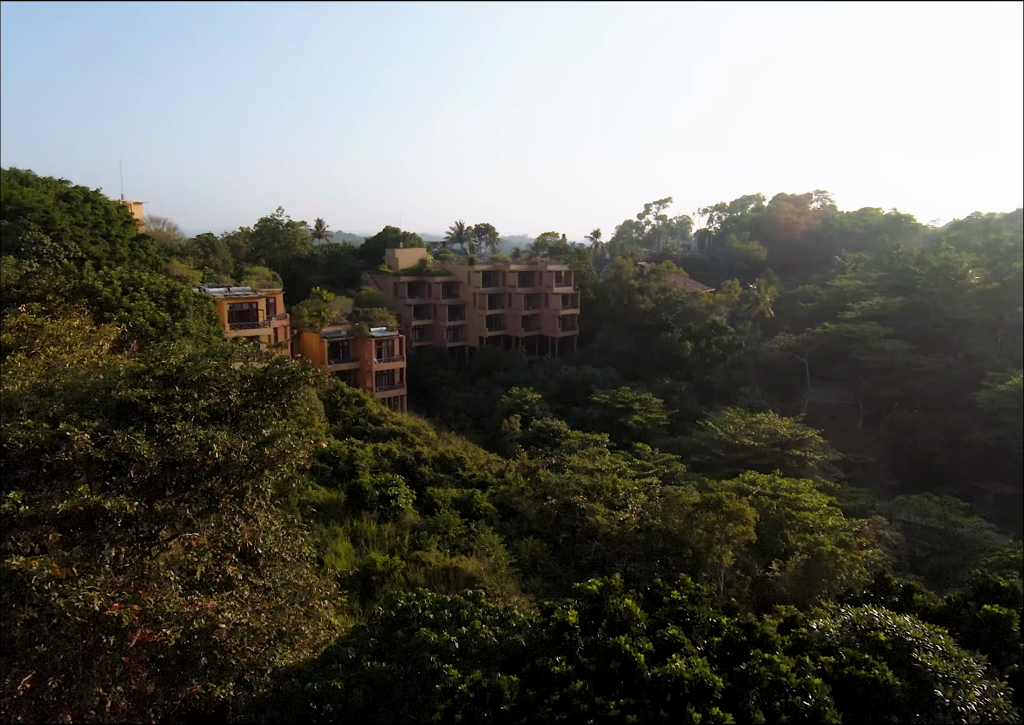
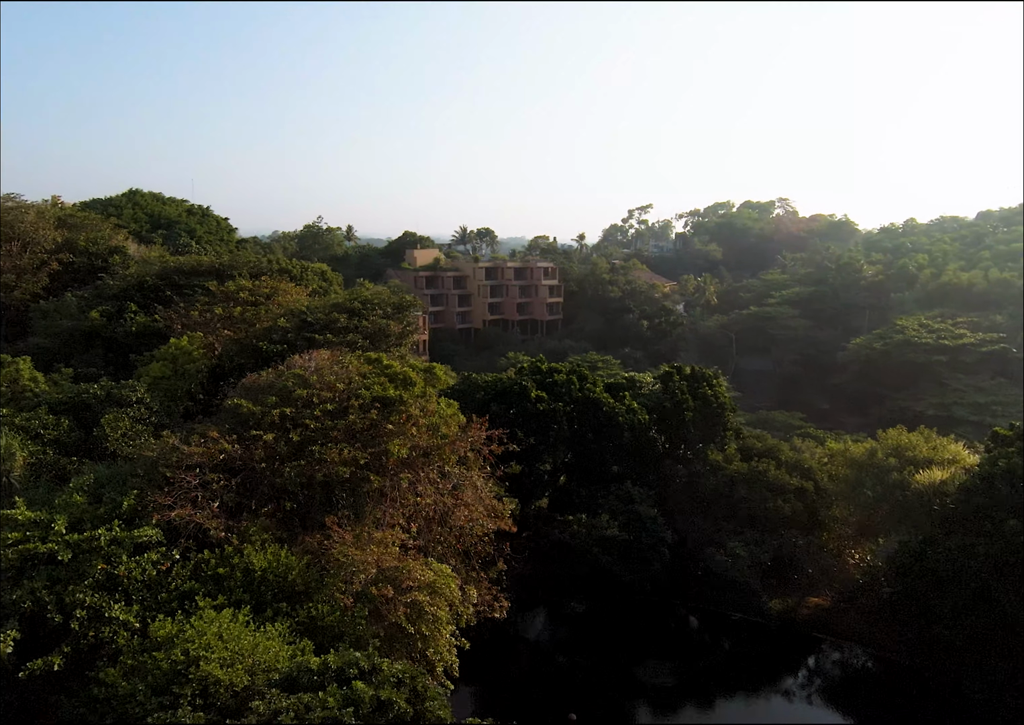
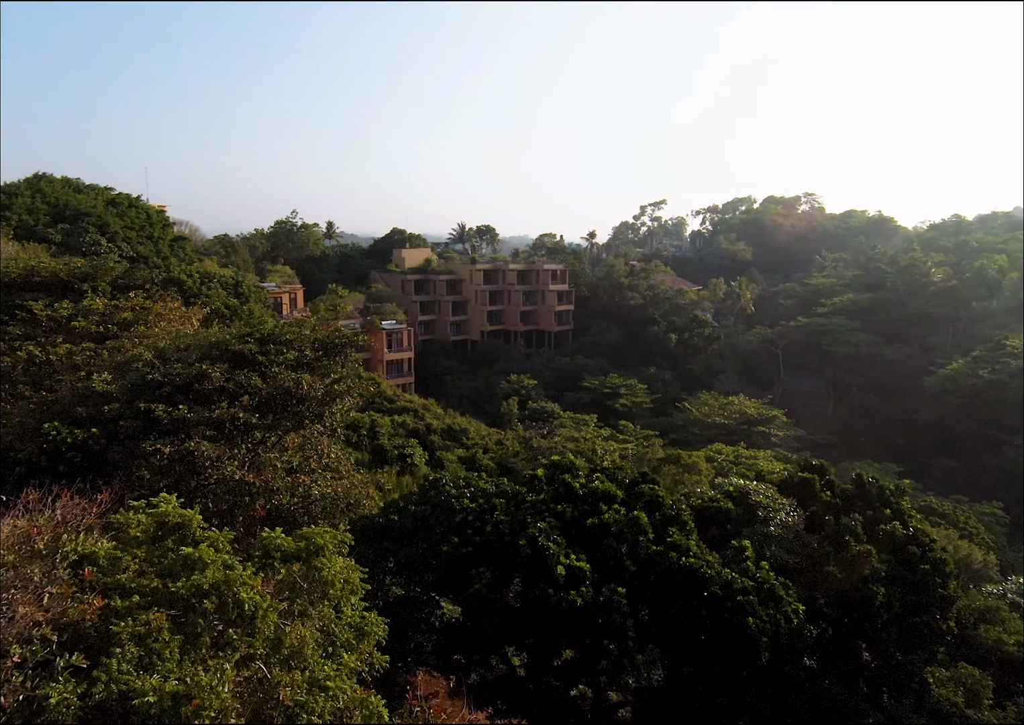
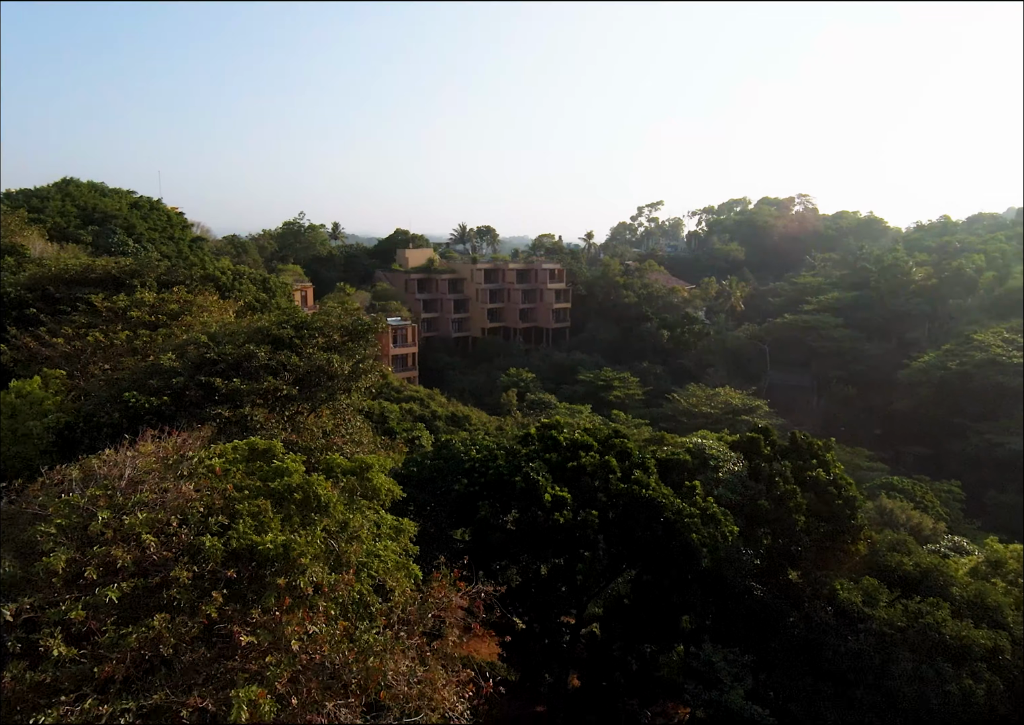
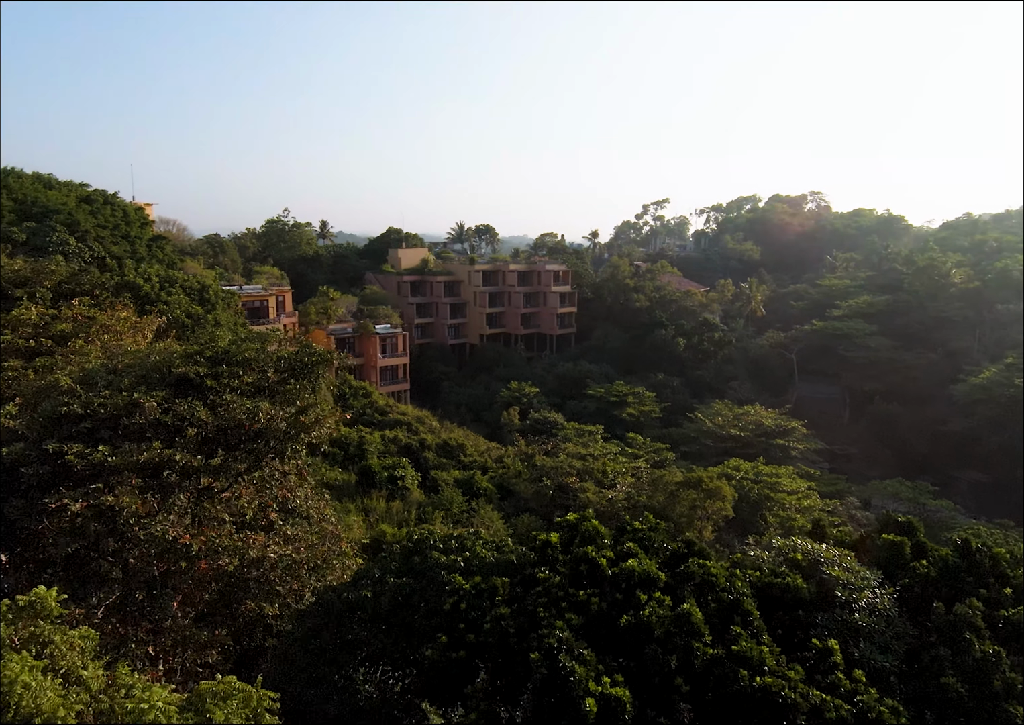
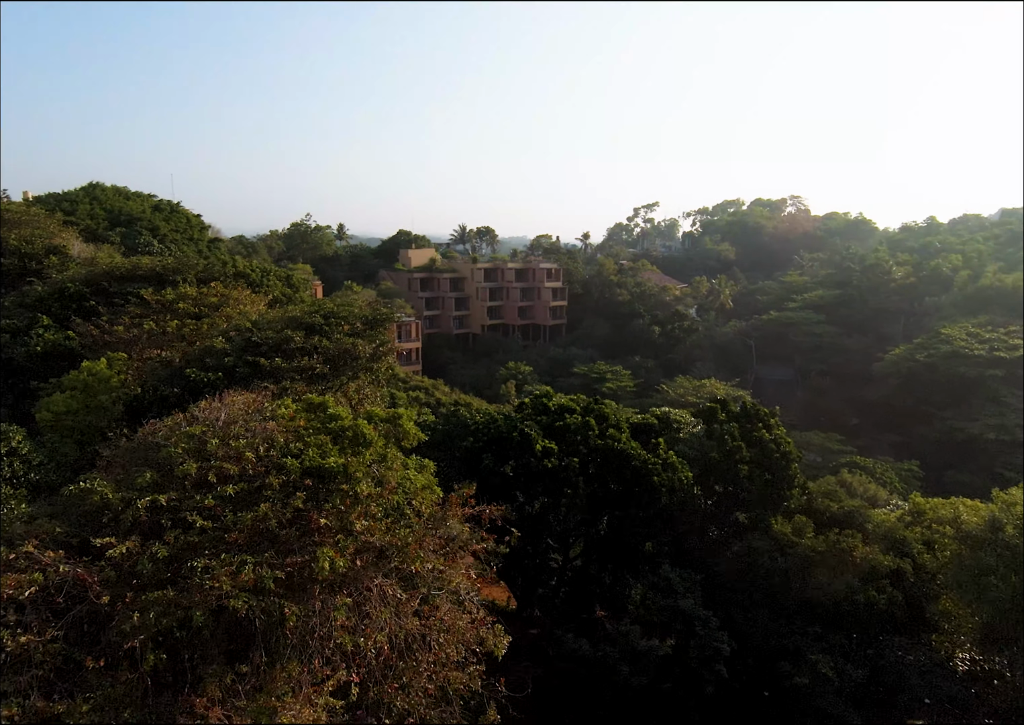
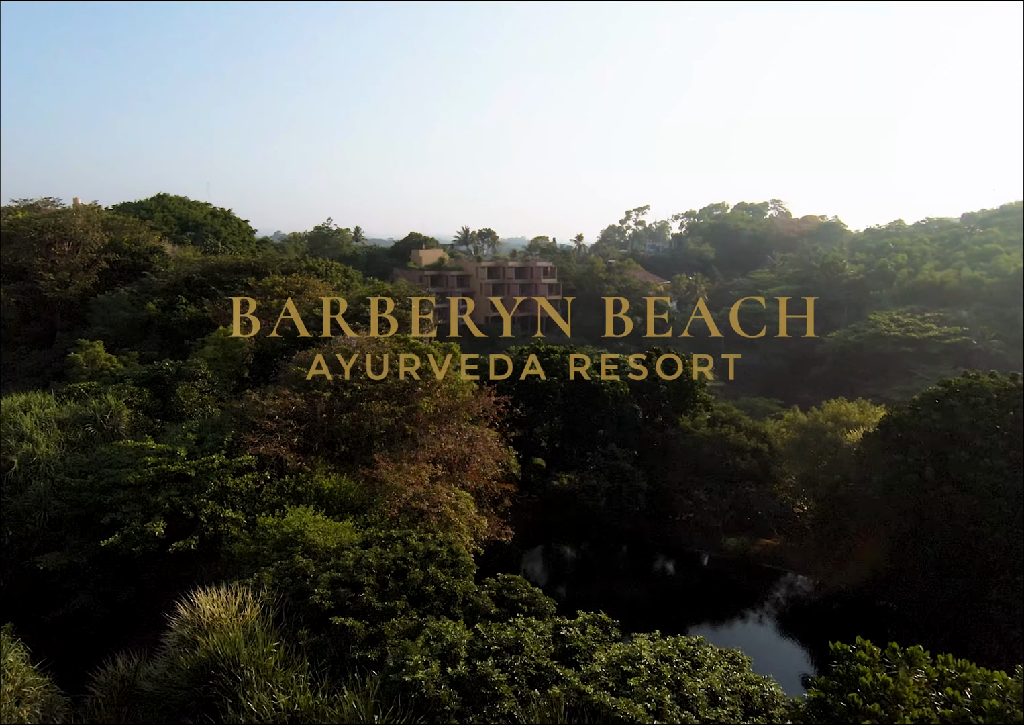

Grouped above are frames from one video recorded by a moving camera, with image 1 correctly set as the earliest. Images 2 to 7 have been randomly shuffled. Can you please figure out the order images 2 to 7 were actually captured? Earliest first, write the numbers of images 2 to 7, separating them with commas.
5, 3, 4, 6, 2, 7
